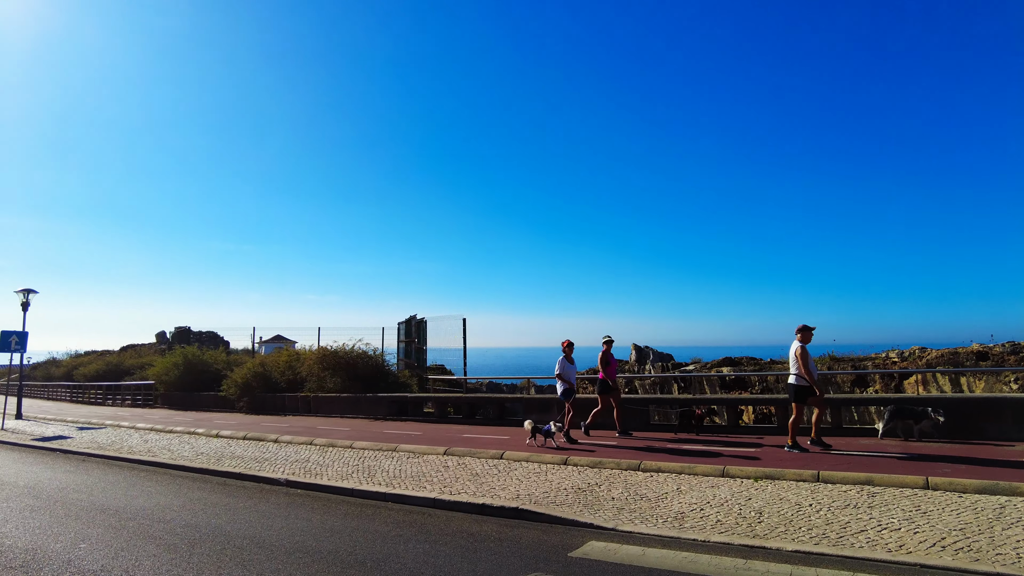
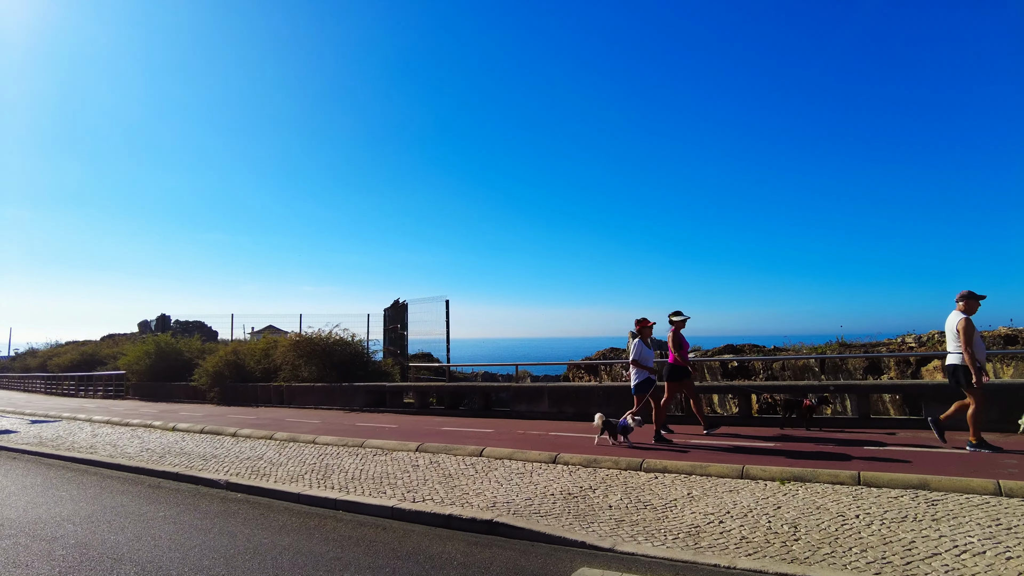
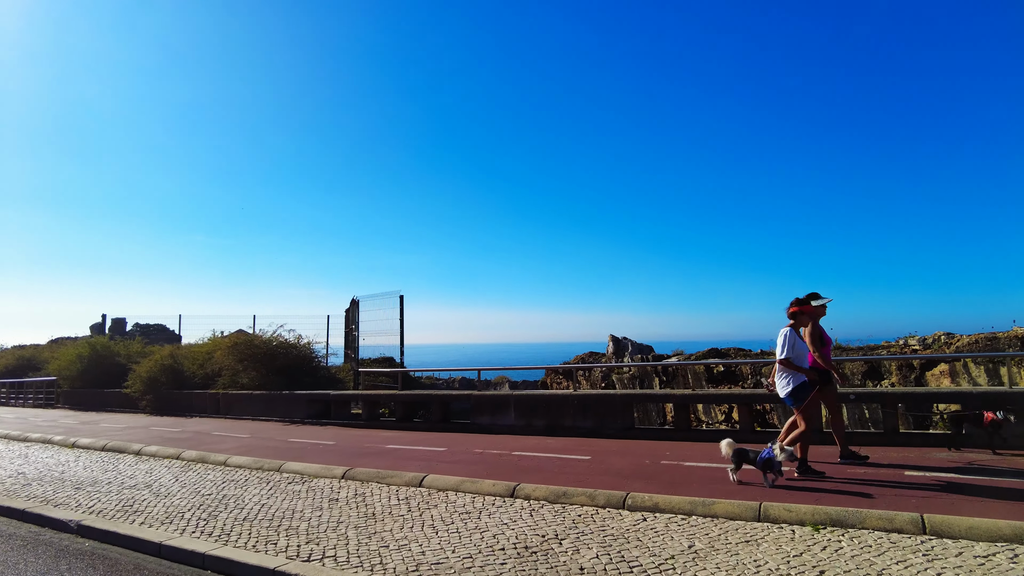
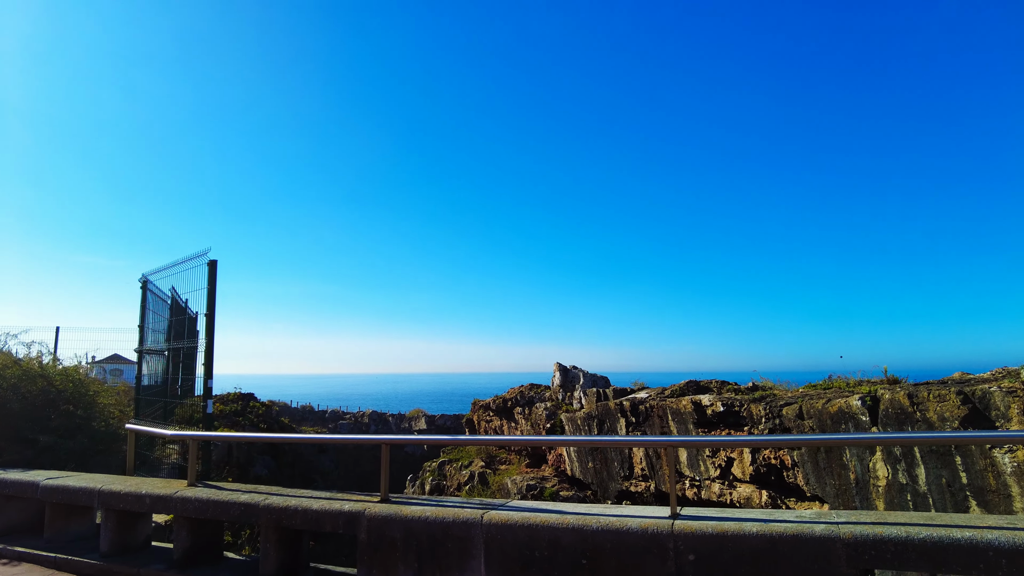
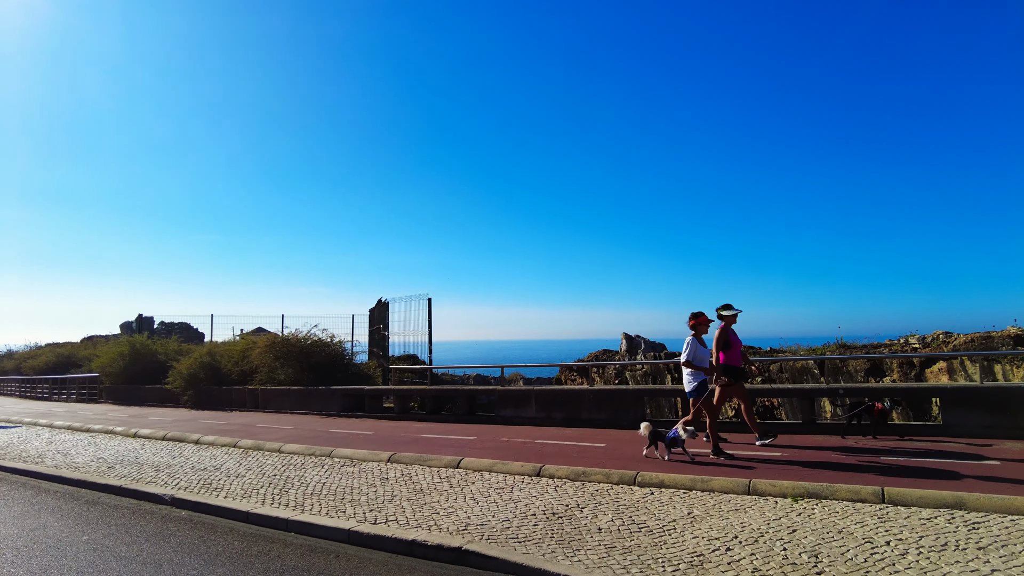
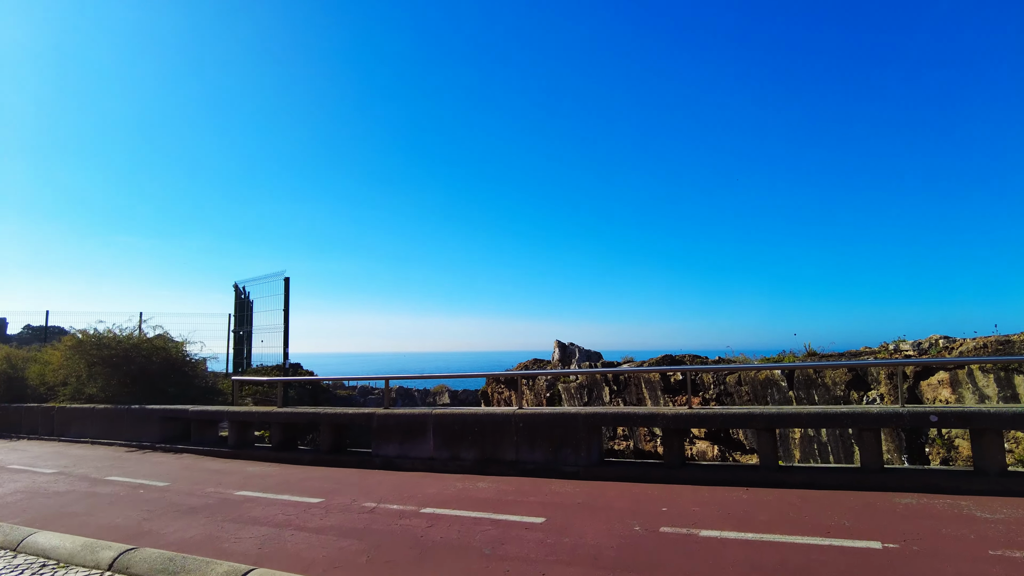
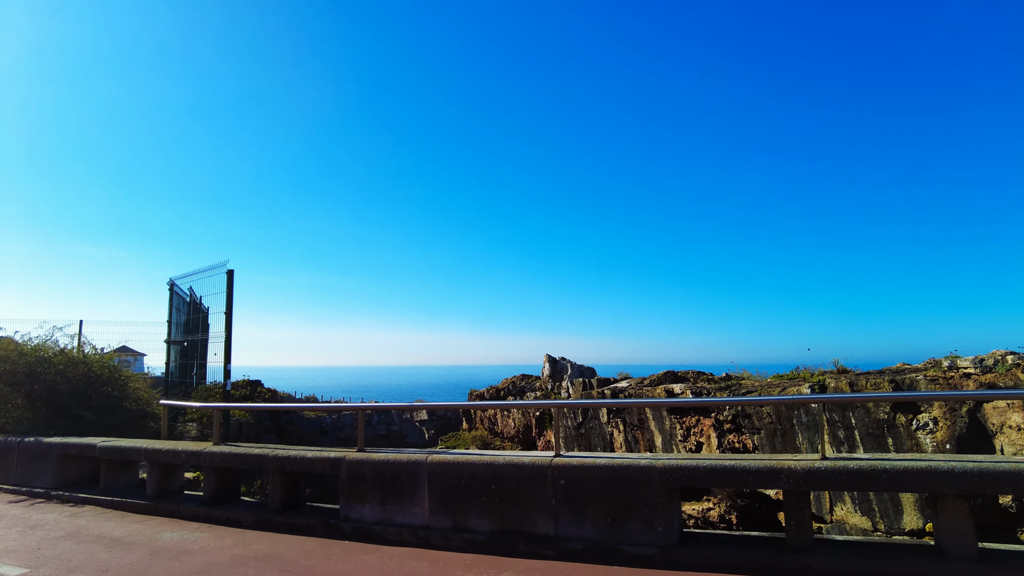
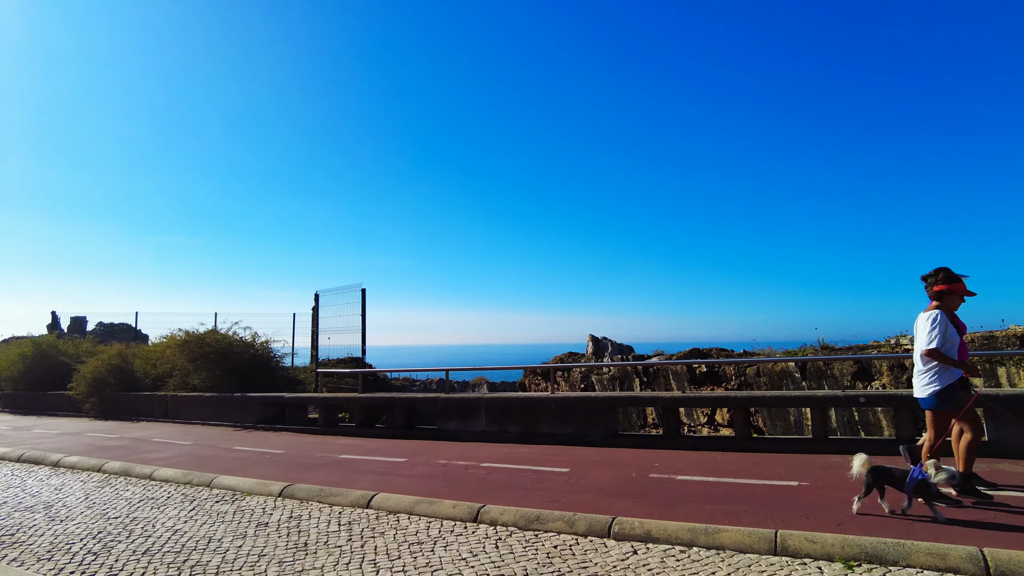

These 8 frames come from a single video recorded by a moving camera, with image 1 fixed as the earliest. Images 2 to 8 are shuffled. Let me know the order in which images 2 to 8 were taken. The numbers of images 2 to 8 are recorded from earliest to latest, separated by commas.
2, 5, 3, 8, 6, 7, 4
